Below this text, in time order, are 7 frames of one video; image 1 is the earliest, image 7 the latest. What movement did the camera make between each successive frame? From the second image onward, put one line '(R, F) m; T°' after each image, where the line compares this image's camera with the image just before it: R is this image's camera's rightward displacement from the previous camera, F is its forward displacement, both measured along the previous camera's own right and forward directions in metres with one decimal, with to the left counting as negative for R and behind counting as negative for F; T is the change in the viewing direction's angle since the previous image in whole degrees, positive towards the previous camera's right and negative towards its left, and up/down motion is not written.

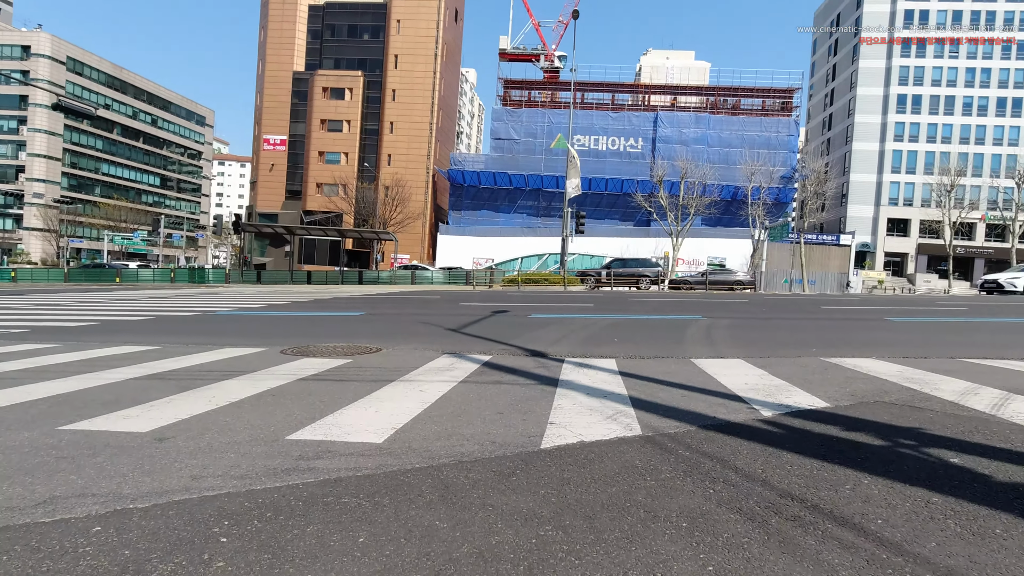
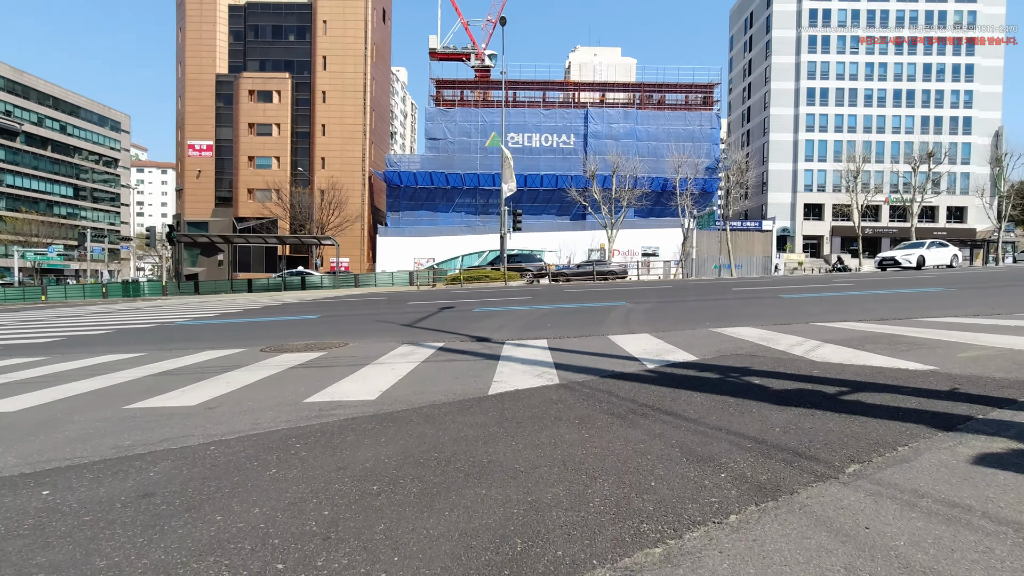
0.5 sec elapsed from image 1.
(-0.1, -1.5) m; +6°
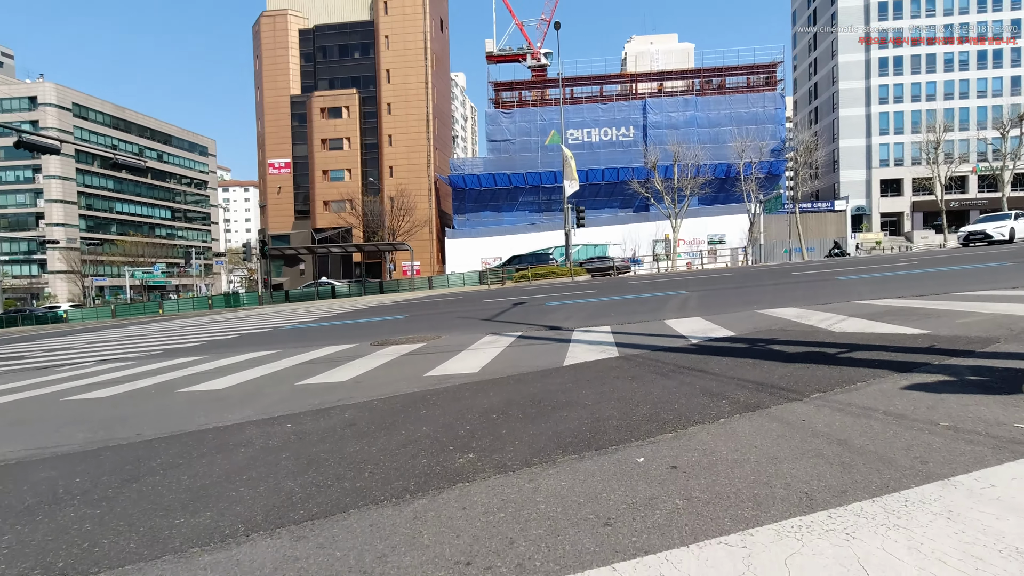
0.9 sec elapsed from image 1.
(0.0, -1.5) m; -7°
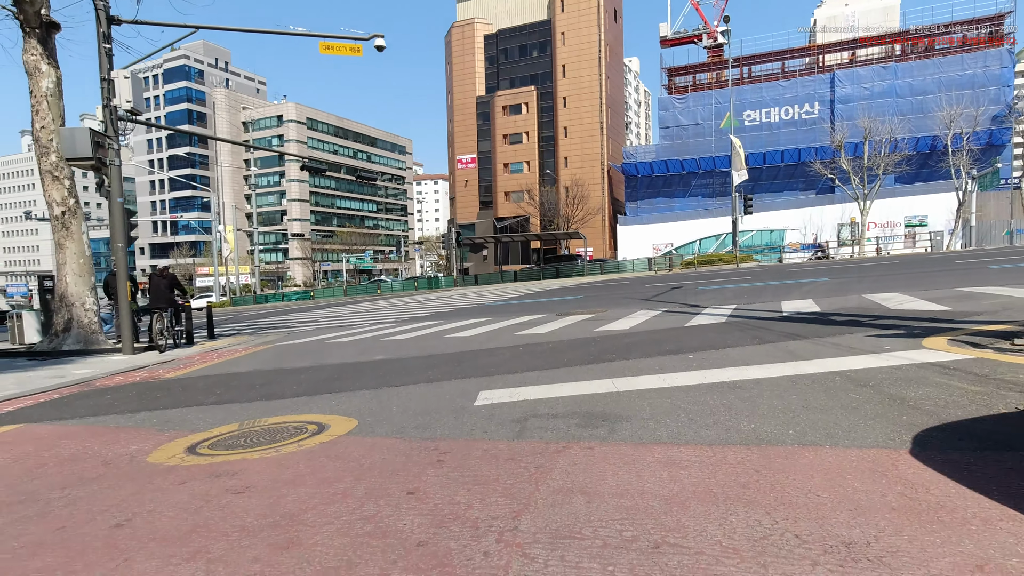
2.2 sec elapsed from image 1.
(+0.6, -3.9) m; -17°
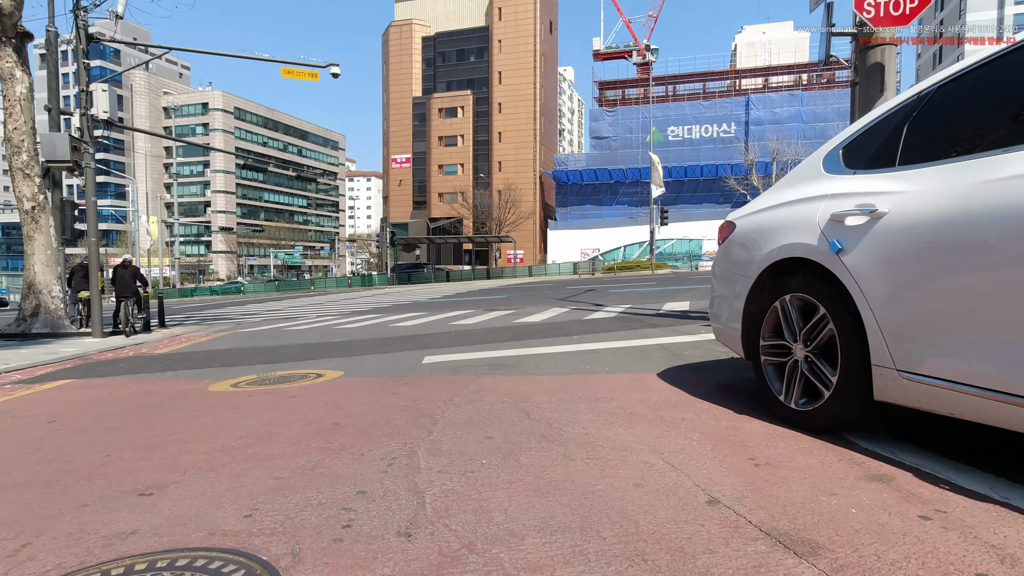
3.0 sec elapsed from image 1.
(-0.1, -2.5) m; +7°
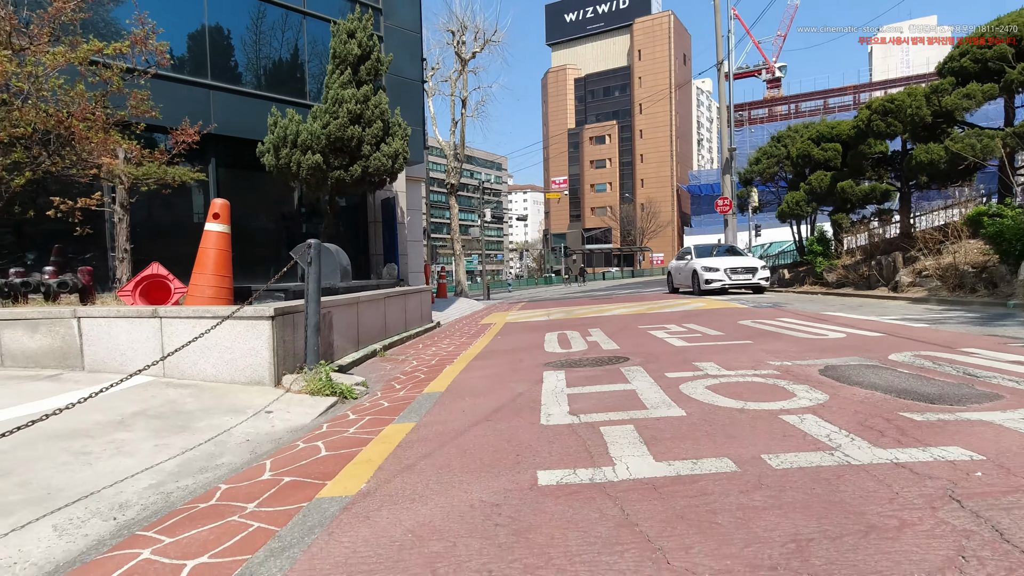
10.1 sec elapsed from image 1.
(+0.4, -23.4) m; -14°
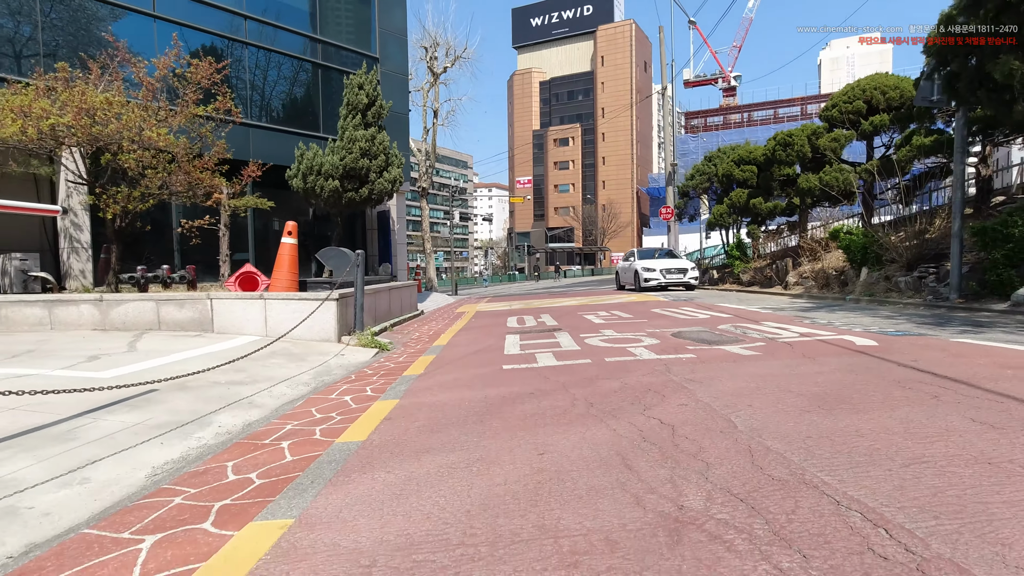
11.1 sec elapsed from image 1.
(-0.2, -4.0) m; +3°
